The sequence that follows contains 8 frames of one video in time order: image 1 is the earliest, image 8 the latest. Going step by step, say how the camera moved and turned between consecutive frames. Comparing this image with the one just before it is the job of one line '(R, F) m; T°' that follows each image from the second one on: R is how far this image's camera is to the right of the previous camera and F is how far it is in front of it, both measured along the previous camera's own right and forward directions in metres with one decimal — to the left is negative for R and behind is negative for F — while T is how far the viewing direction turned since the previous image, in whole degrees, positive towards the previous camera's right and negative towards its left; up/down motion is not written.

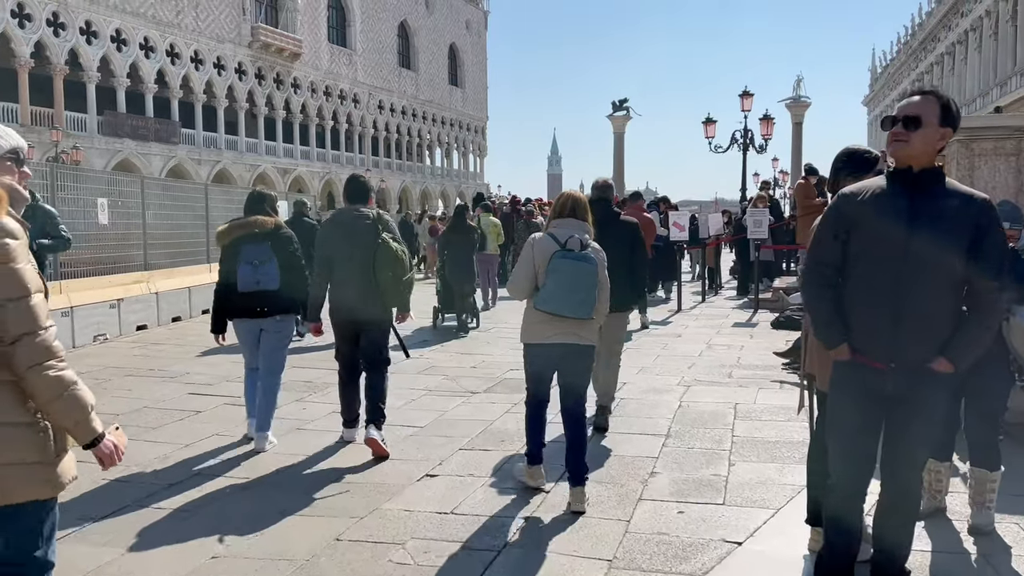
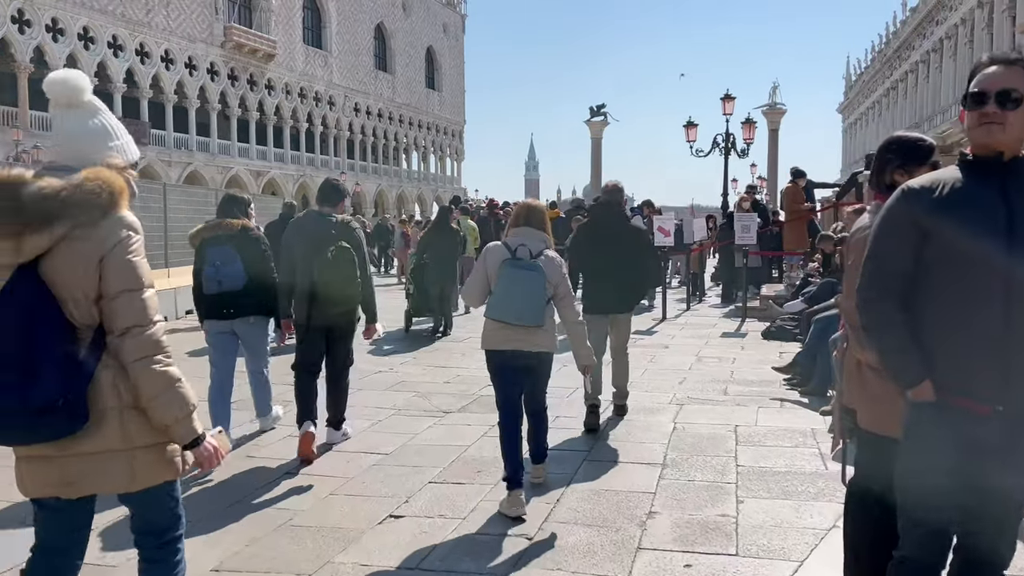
(0.0, +0.7) m; +2°
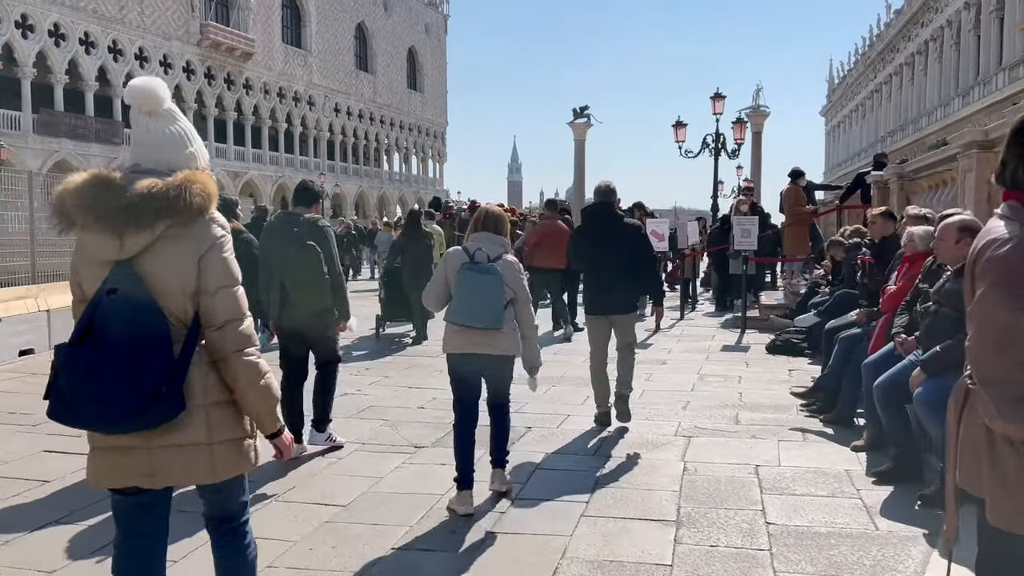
(0.0, +0.9) m; +1°
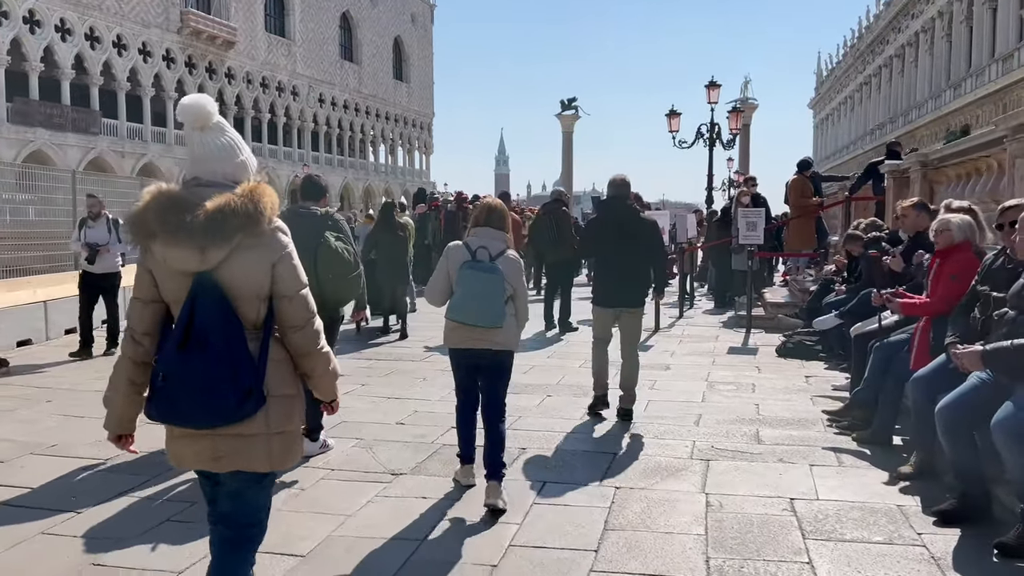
(0.0, +0.8) m; +1°
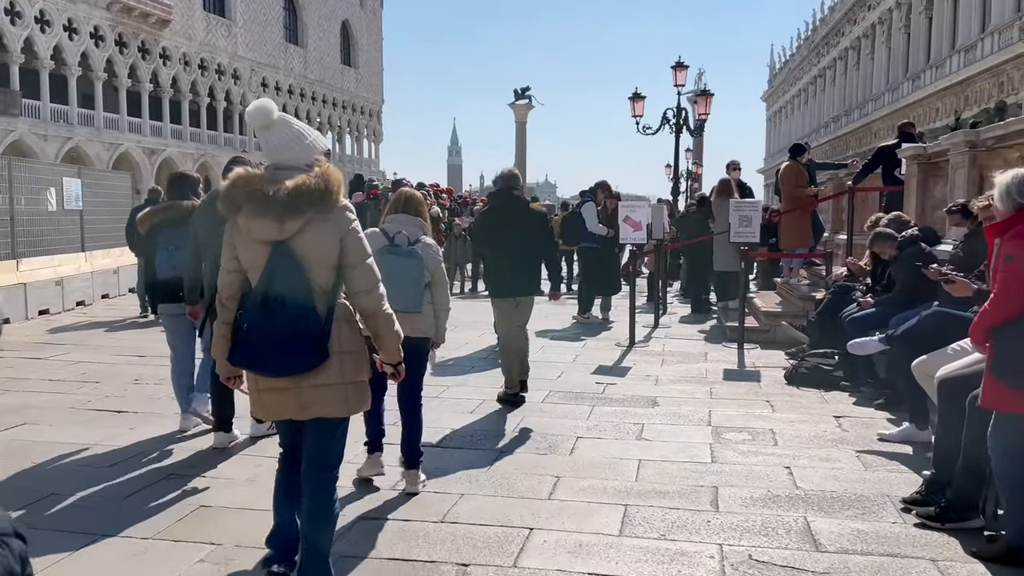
(+0.1, +1.9) m; +3°
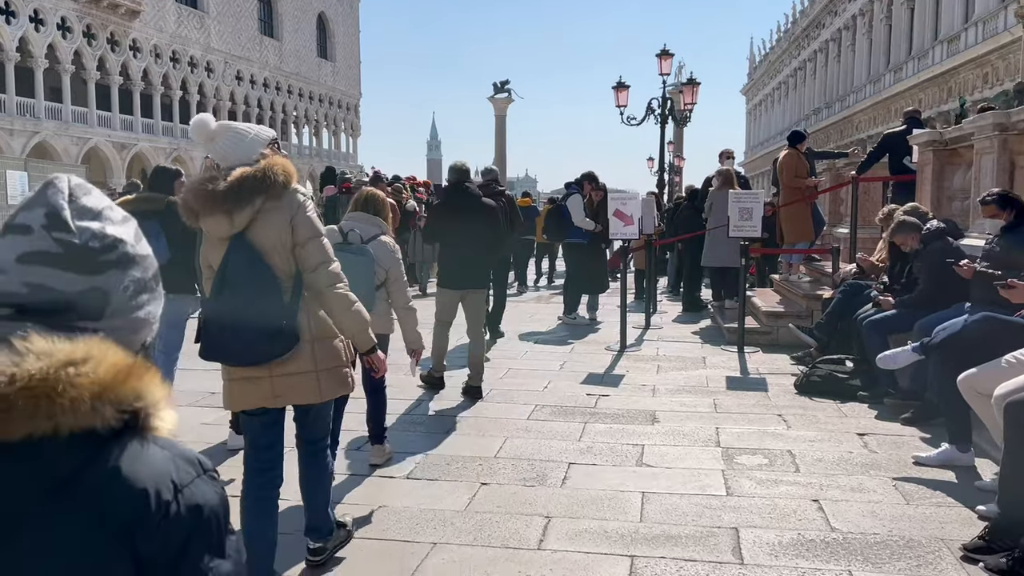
(0.0, +0.8) m; +1°
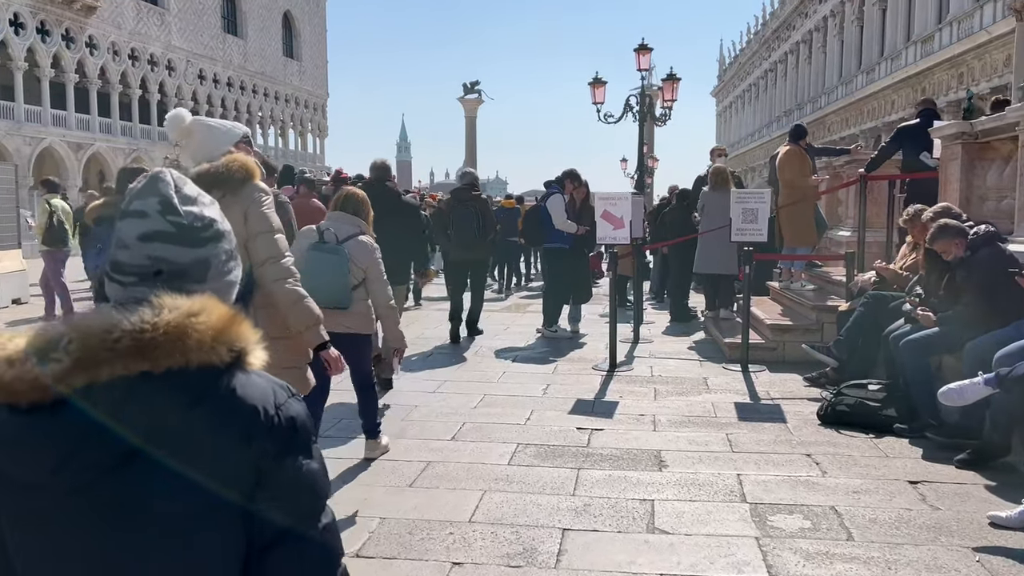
(0.0, +1.0) m; +2°
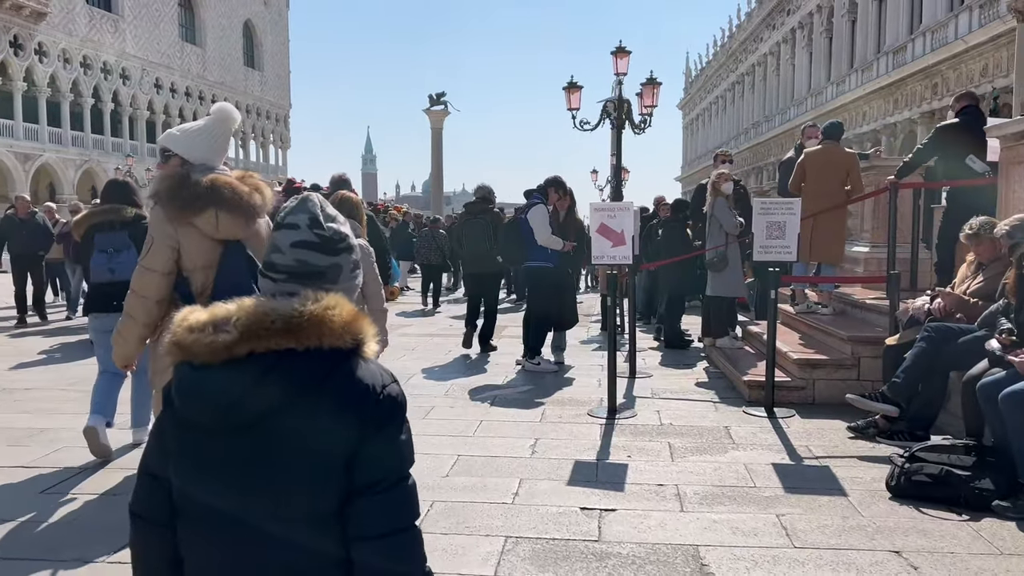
(-0.1, +1.3) m; +2°
